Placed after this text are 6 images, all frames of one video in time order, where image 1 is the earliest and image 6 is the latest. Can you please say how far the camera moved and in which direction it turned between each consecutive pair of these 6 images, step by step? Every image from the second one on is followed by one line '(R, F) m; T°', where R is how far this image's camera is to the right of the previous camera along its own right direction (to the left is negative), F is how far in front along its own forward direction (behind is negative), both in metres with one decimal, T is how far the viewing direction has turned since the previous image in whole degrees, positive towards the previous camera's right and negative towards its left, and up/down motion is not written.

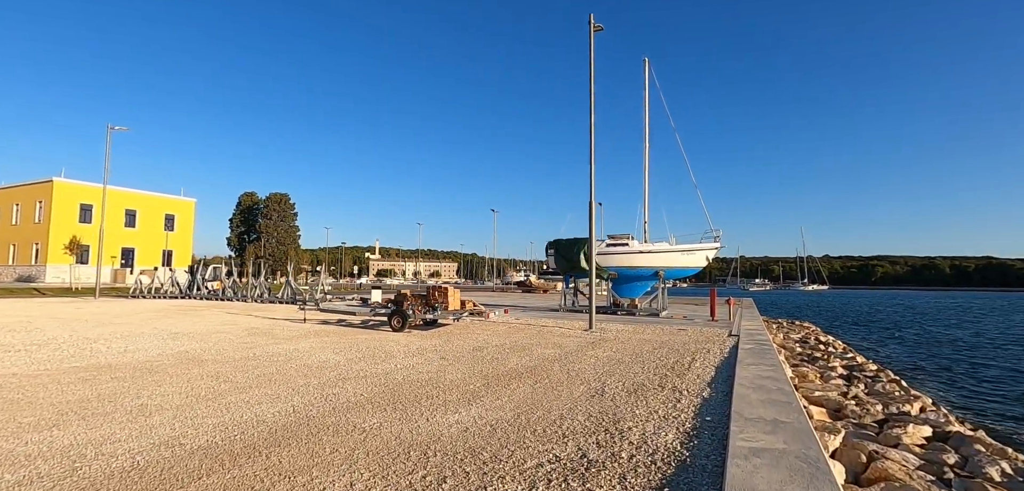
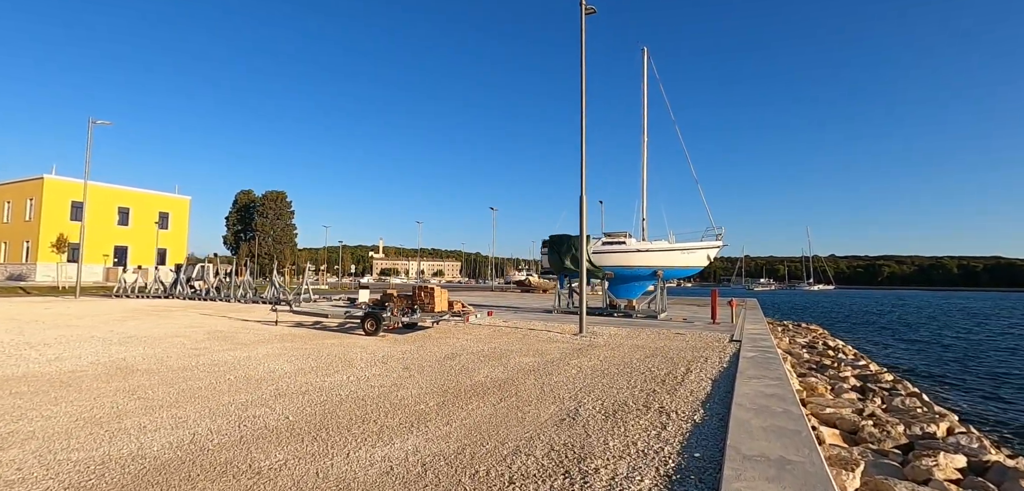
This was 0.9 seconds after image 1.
(+0.6, +1.1) m; 0°
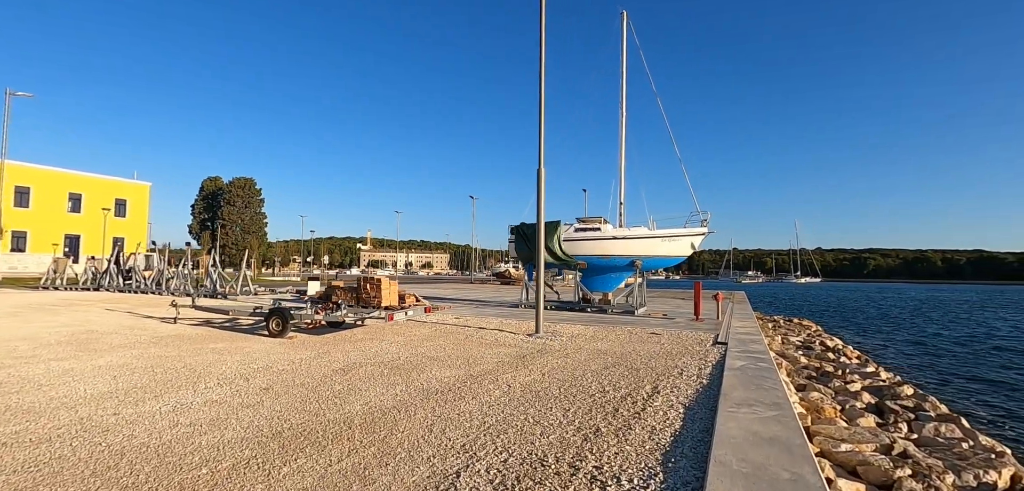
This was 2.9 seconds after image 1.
(+1.2, +2.4) m; +1°
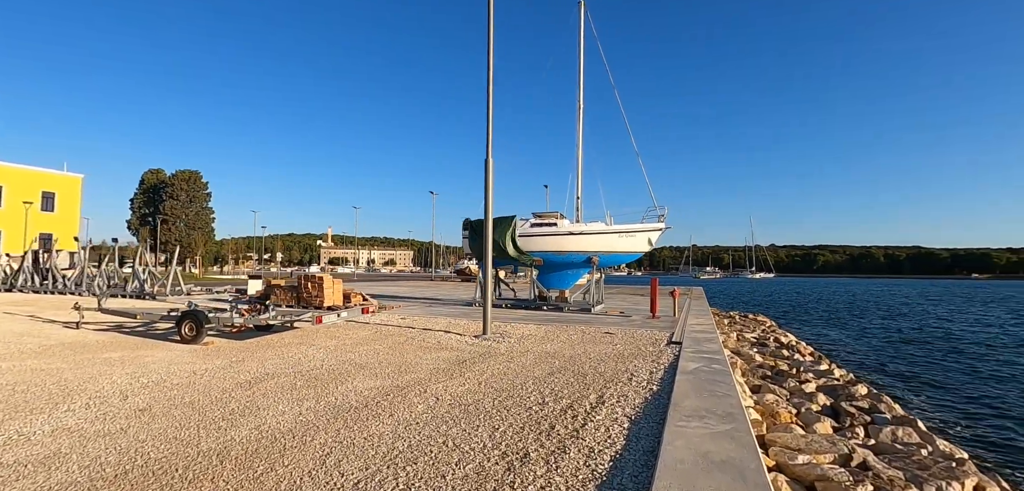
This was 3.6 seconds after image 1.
(+0.5, +0.8) m; +4°
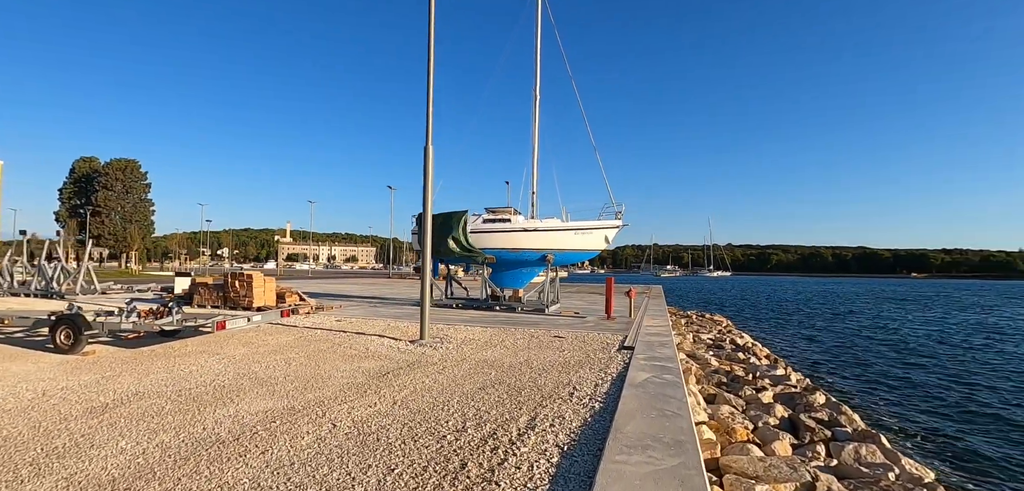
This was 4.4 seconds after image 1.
(+0.5, +0.9) m; +4°
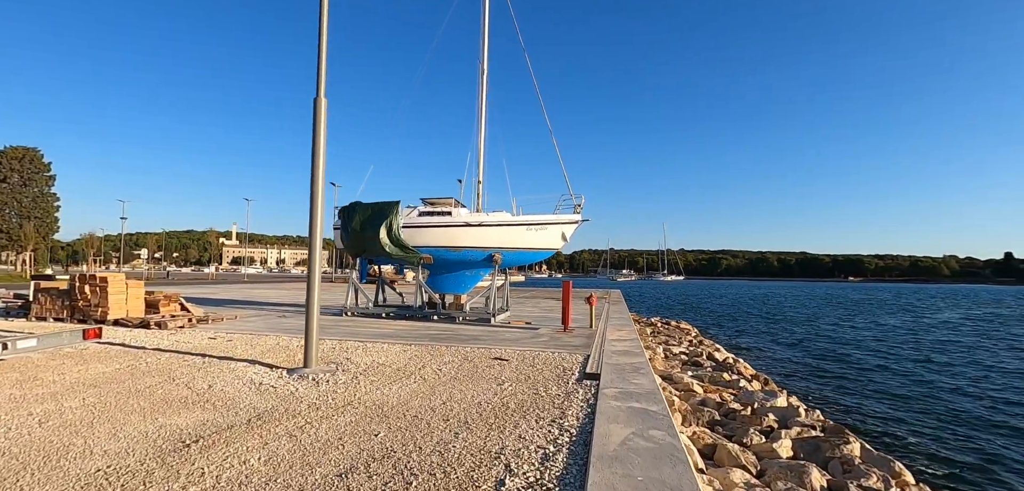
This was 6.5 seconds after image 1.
(+0.5, +2.6) m; +5°
